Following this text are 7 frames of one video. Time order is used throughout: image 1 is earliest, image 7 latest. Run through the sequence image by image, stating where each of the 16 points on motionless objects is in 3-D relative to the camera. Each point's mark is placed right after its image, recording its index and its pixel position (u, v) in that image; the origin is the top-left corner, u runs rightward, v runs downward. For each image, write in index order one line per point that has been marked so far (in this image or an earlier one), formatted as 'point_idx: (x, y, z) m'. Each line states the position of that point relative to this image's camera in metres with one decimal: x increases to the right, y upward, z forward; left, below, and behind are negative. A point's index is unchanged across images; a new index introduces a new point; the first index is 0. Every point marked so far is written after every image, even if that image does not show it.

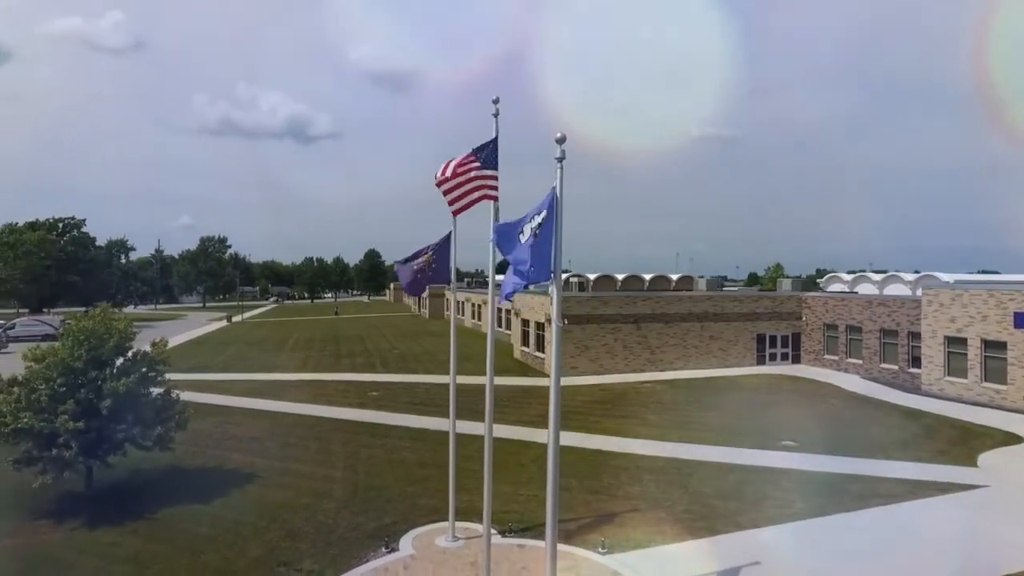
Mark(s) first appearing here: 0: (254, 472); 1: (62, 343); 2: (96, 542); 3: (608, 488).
0: (-6.8, -4.8, +16.7) m
1: (-10.2, -1.2, +14.4) m
2: (-8.3, -5.1, +12.7) m
3: (+2.3, -4.7, +14.9) m
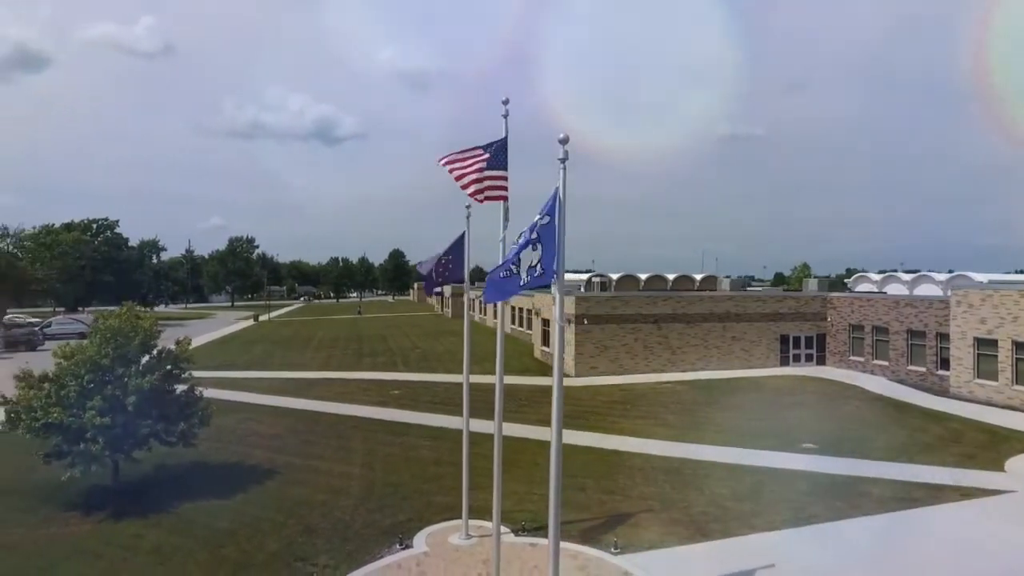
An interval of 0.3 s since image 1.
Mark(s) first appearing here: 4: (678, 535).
0: (-6.4, -4.8, +17.0) m
1: (-9.9, -1.2, +14.9) m
2: (-8.1, -5.1, +13.1) m
3: (+2.6, -4.7, +14.9) m
4: (+3.2, -4.8, +12.3) m
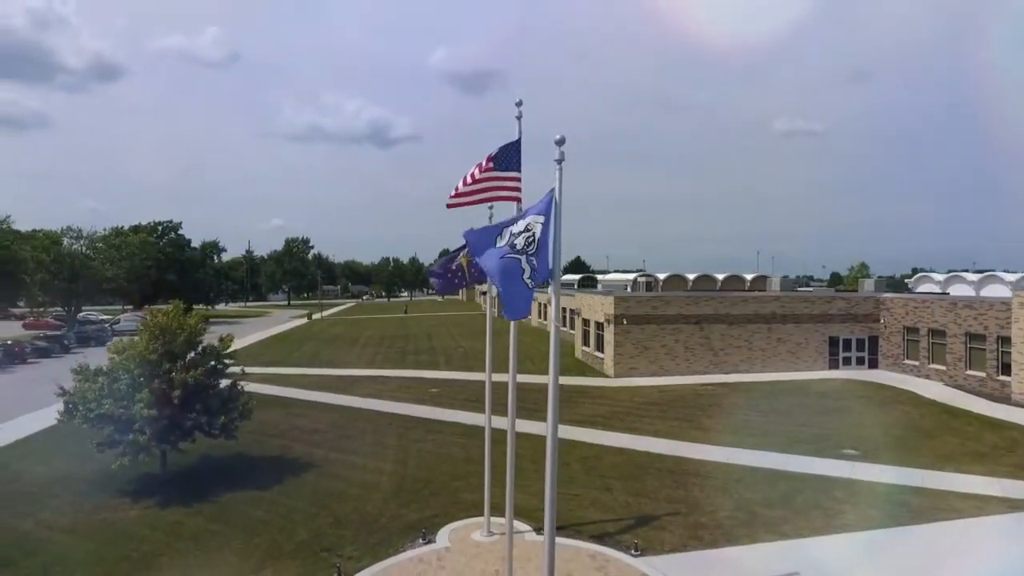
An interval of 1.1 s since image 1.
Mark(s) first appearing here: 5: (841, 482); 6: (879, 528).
0: (-5.5, -4.8, +17.6) m
1: (-9.2, -1.2, +15.8) m
2: (-7.6, -5.1, +13.8) m
3: (+3.2, -4.7, +14.7) m
4: (+3.6, -4.8, +12.1) m
5: (+7.6, -4.5, +14.7) m
6: (+7.0, -4.6, +12.1) m
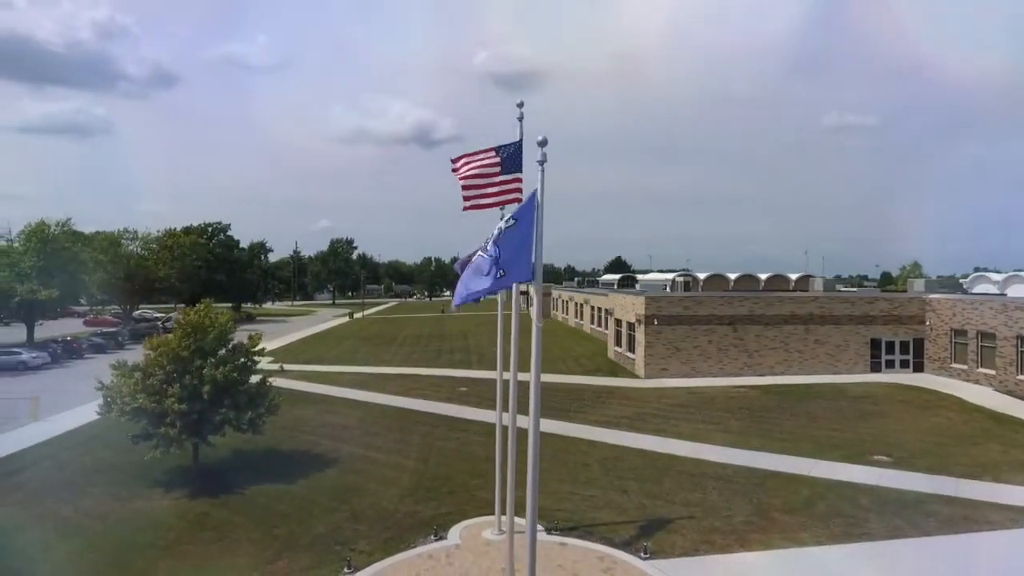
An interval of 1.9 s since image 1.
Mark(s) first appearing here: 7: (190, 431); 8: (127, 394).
0: (-5.0, -4.8, +18.0) m
1: (-8.8, -1.2, +16.5) m
2: (-7.3, -5.1, +14.4) m
3: (+3.6, -4.7, +14.5) m
4: (+3.8, -4.8, +11.9) m
5: (+8.0, -4.5, +14.2) m
6: (+7.2, -4.6, +11.7) m
7: (-8.1, -3.6, +16.0) m
8: (-9.6, -2.6, +15.8) m
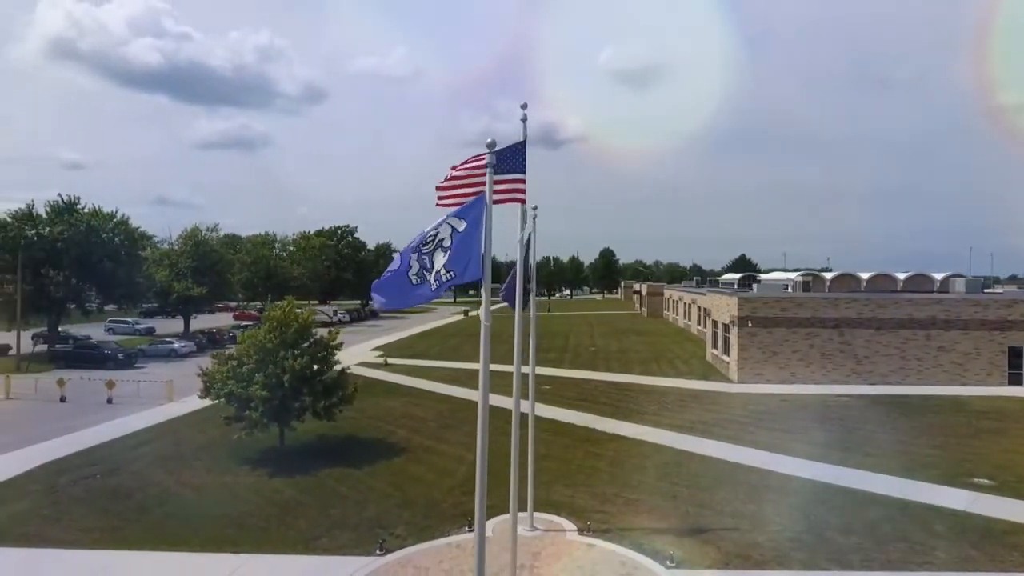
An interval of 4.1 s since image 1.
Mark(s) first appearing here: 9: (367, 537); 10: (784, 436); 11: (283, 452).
0: (-3.2, -4.8, +19.0) m
1: (-7.2, -1.1, +18.2) m
2: (-6.1, -5.0, +15.9) m
3: (+4.5, -4.7, +13.9) m
4: (+4.2, -4.8, +11.3) m
5: (+8.8, -4.5, +12.7) m
6: (+7.4, -4.6, +10.3) m
7: (-6.6, -3.5, +17.7) m
8: (-8.1, -2.6, +17.7) m
9: (-2.9, -5.0, +12.8) m
10: (+8.2, -4.4, +19.1) m
11: (-6.6, -4.7, +18.4) m
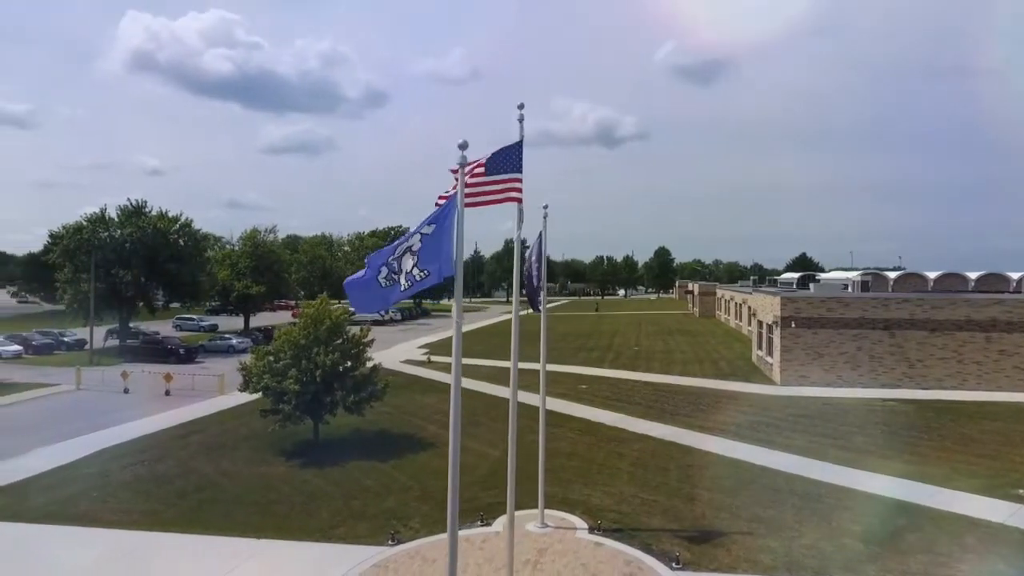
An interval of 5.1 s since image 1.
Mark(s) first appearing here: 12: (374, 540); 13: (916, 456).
0: (-2.4, -4.7, +19.3) m
1: (-6.4, -1.1, +19.0) m
2: (-5.6, -5.0, +16.6) m
3: (+4.8, -4.7, +13.6) m
4: (+4.2, -4.8, +11.0) m
5: (+8.9, -4.5, +12.0) m
6: (+7.4, -4.6, +9.8) m
7: (-5.9, -3.5, +18.4) m
8: (-7.4, -2.5, +18.6) m
9: (-2.7, -5.0, +13.2) m
10: (+8.9, -4.4, +18.5) m
11: (-5.8, -4.7, +19.1) m
12: (-2.7, -5.0, +12.6) m
13: (+10.6, -4.4, +16.7) m
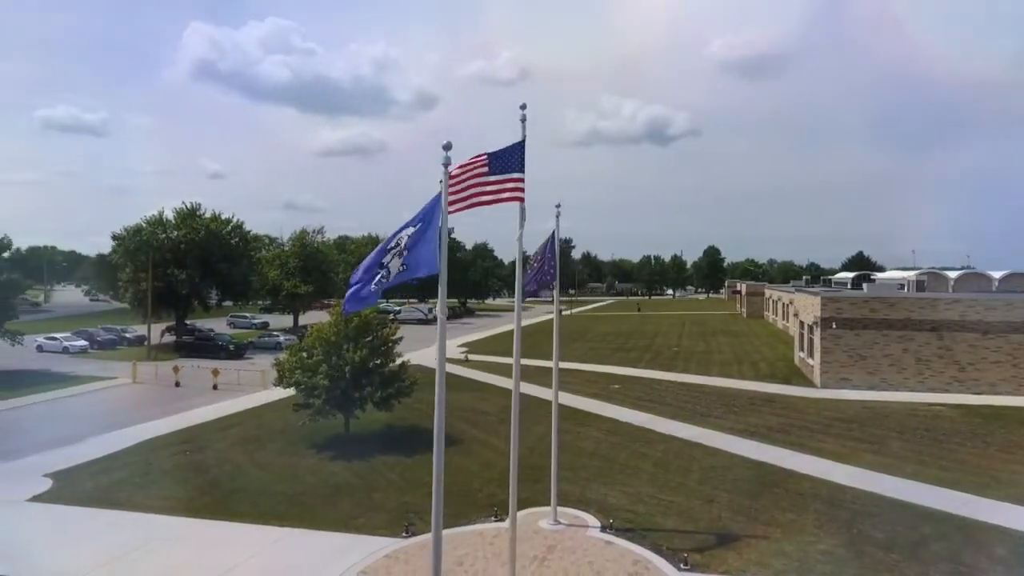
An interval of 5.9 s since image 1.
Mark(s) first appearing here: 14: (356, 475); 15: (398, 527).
0: (-1.6, -4.7, +19.6) m
1: (-5.7, -1.0, +19.5) m
2: (-5.0, -4.9, +17.1) m
3: (+5.1, -4.7, +13.3) m
4: (+4.3, -4.8, +10.8) m
5: (+9.1, -4.5, +11.4) m
6: (+7.4, -4.6, +9.3) m
7: (-5.2, -3.5, +18.9) m
8: (-6.7, -2.5, +19.2) m
9: (-2.4, -4.9, +13.5) m
10: (+9.6, -4.4, +17.8) m
11: (-5.1, -4.6, +19.6) m
12: (-2.5, -4.9, +12.9) m
13: (+11.1, -4.4, +15.9) m
14: (-4.1, -4.9, +16.7) m
15: (-2.3, -4.9, +13.1) m
